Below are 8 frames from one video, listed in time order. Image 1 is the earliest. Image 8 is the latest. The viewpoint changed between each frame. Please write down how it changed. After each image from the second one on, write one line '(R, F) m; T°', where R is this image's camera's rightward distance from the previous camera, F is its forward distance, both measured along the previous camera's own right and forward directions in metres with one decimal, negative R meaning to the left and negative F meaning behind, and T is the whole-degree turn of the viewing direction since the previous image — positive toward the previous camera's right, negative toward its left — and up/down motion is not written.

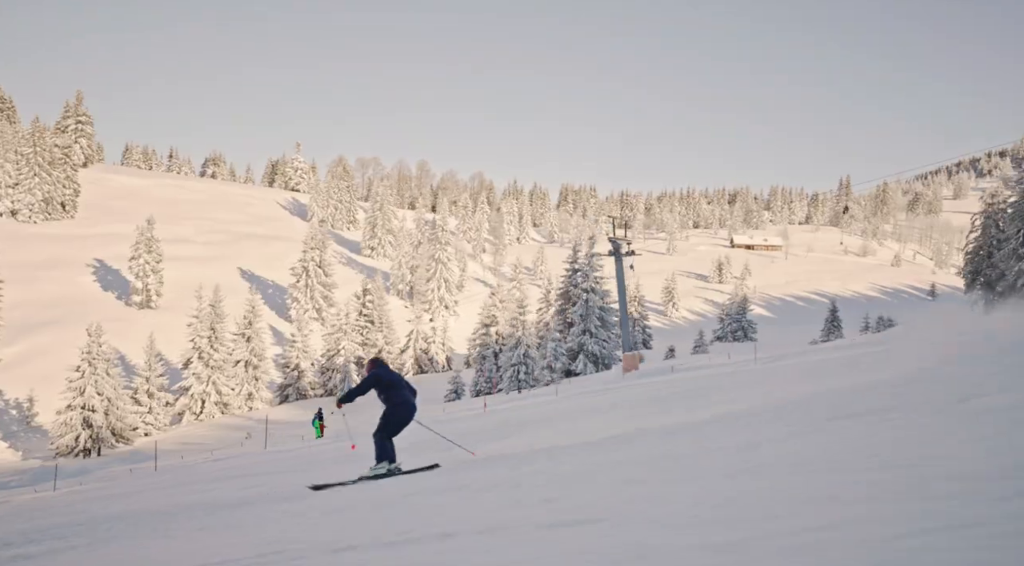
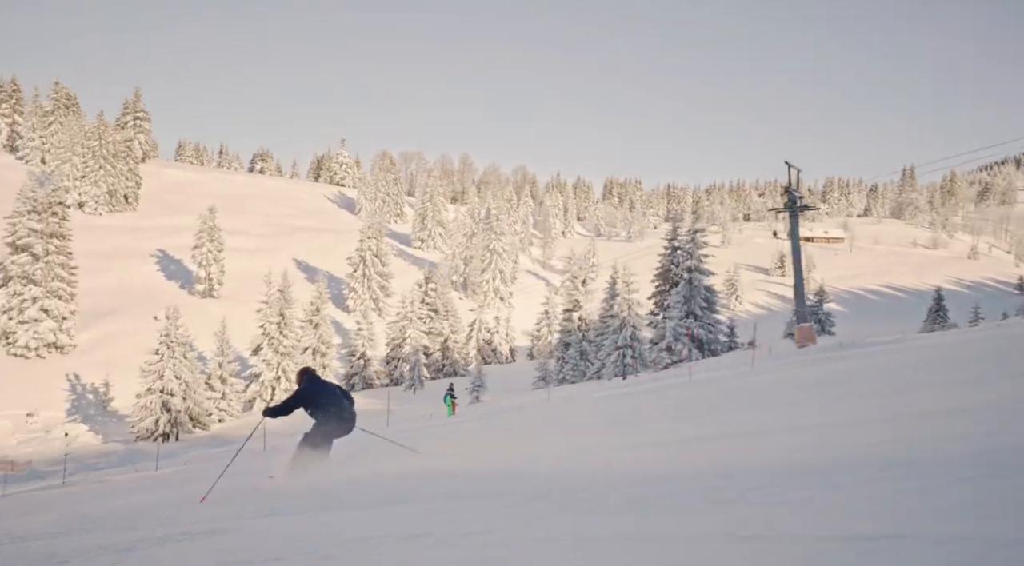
(-2.5, +0.9) m; -2°
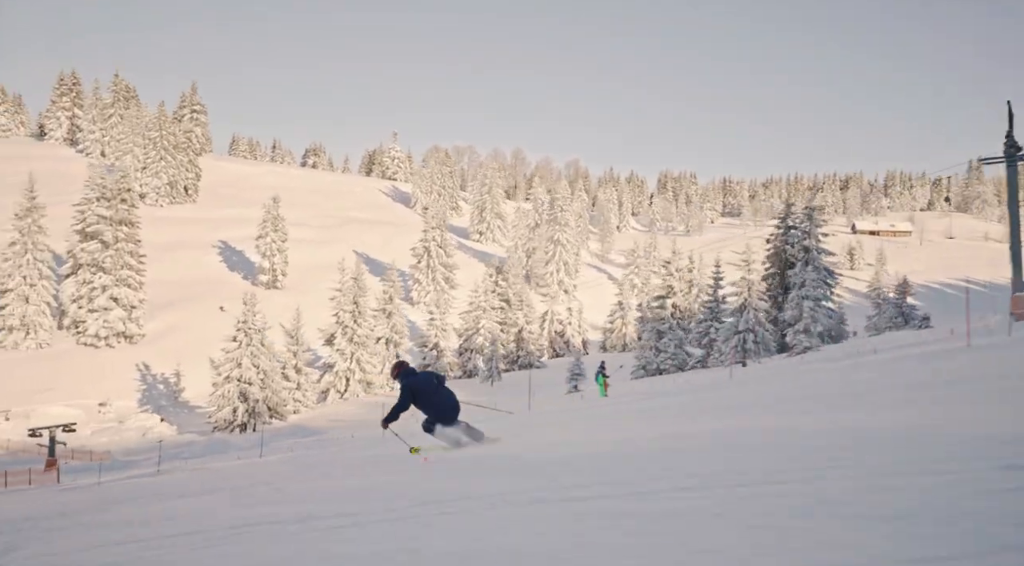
(-2.4, +2.1) m; -2°
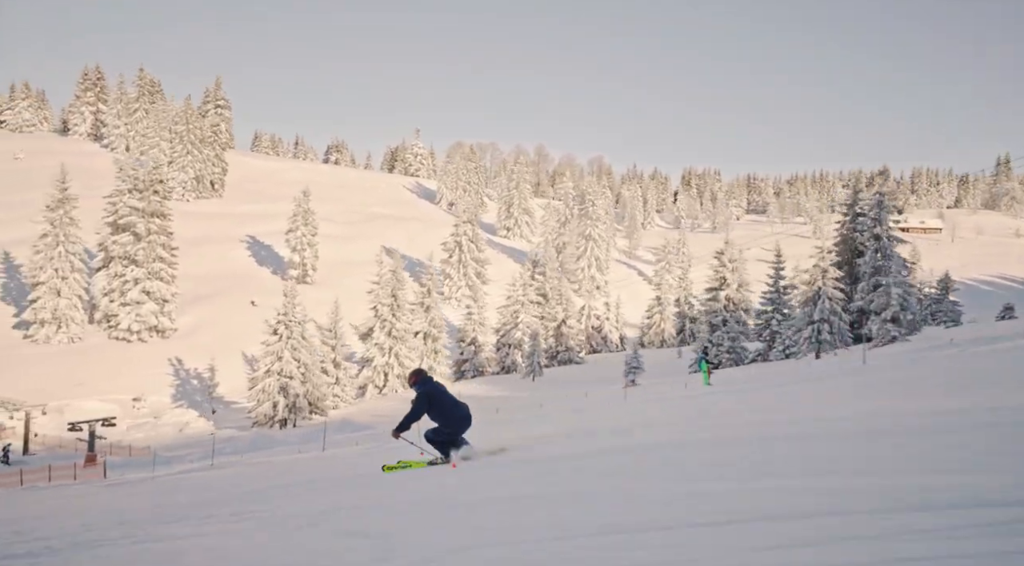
(-1.6, +1.4) m; -1°
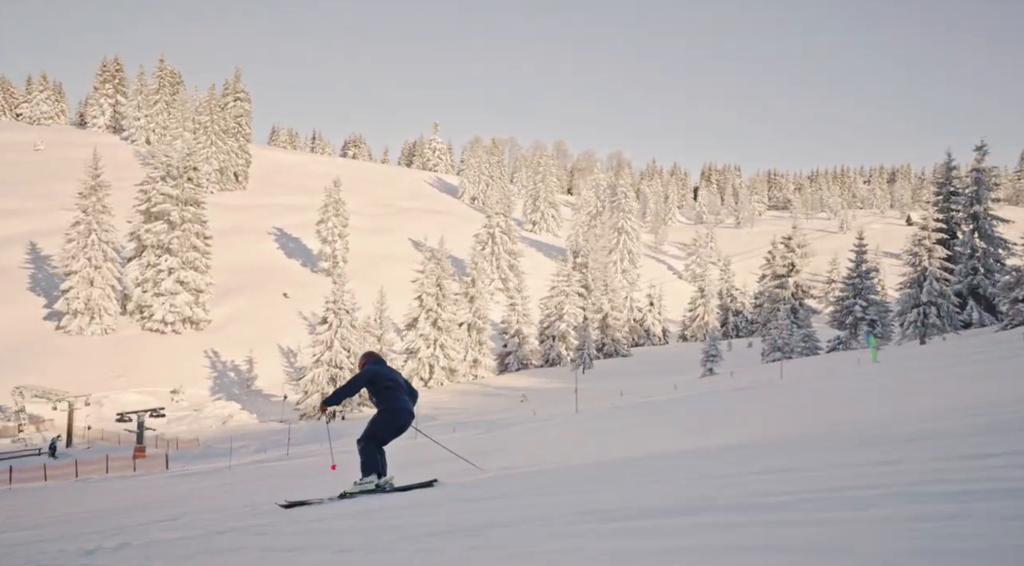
(-2.4, +1.8) m; 0°
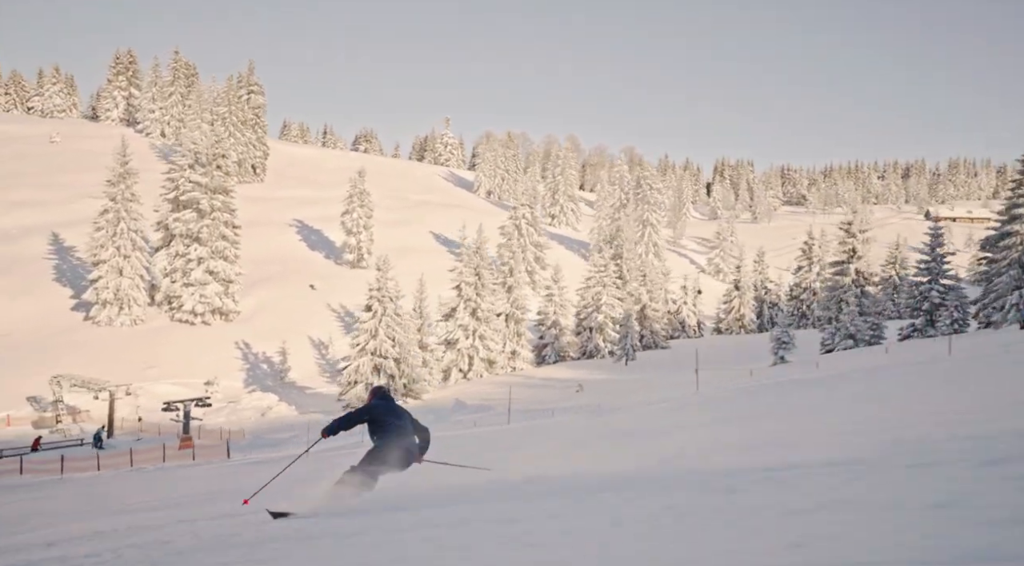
(-2.2, +1.3) m; 0°
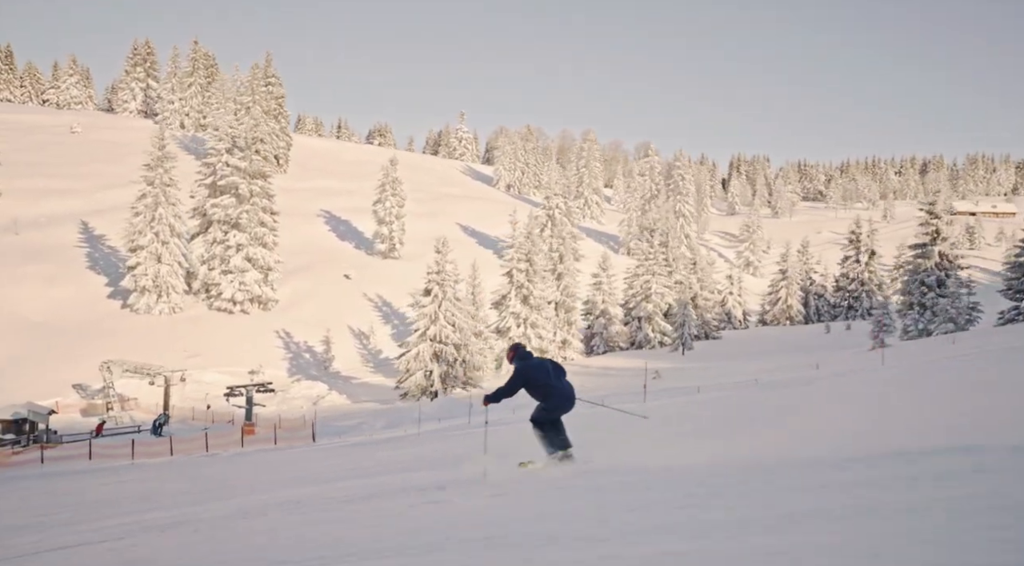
(-2.8, +1.6) m; 0°
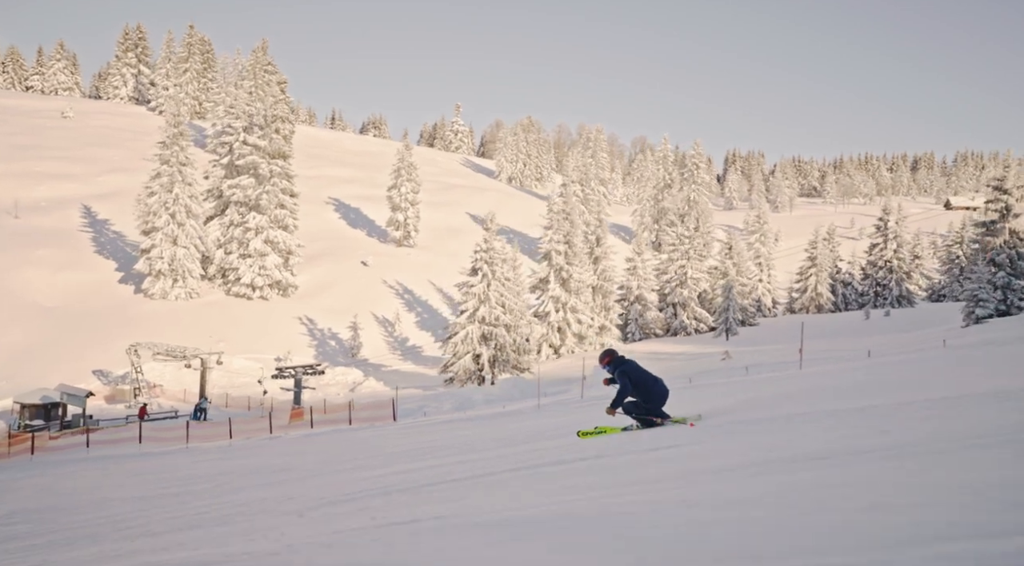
(-3.0, +2.2) m; +1°
